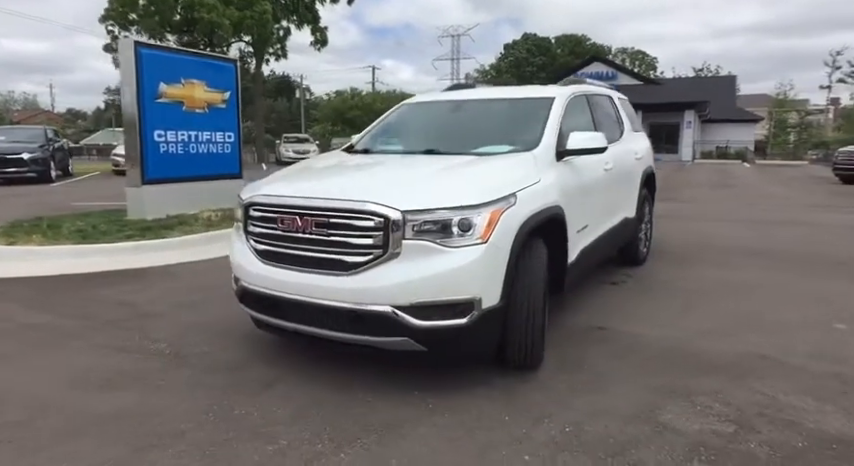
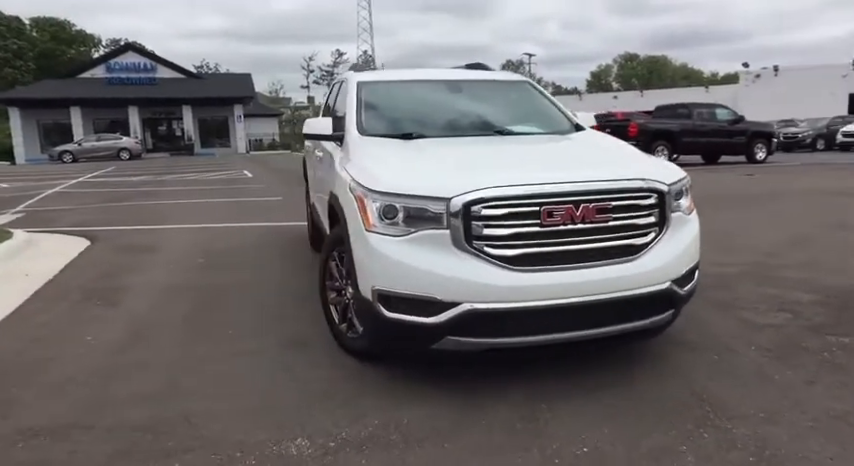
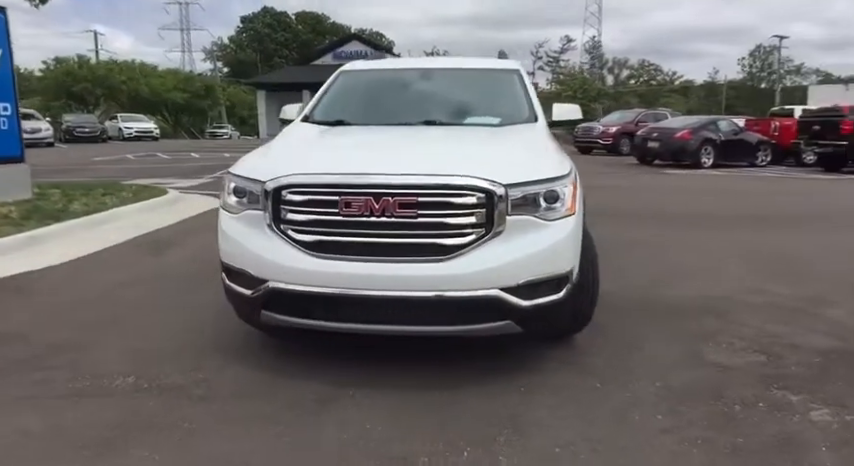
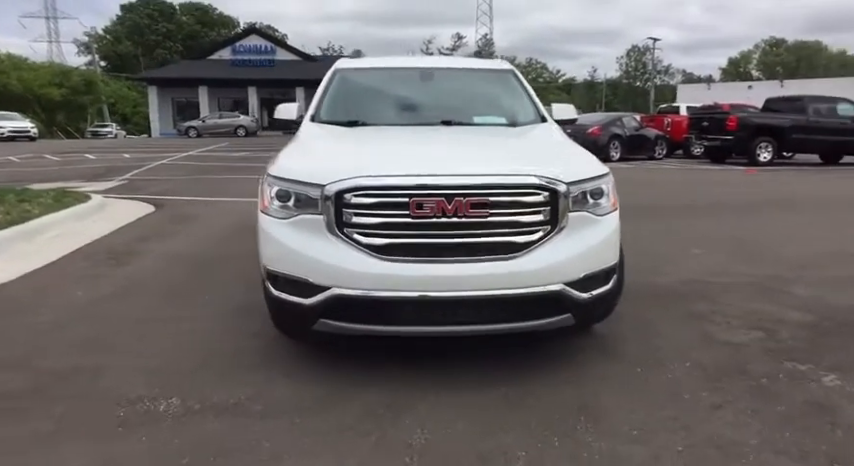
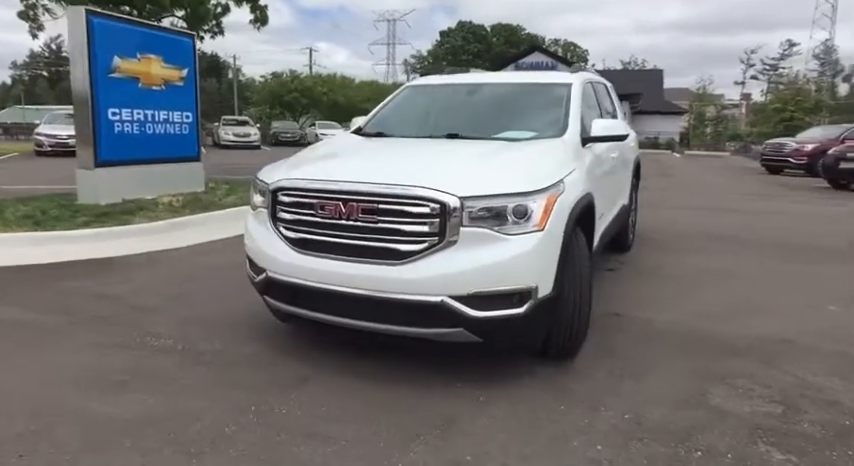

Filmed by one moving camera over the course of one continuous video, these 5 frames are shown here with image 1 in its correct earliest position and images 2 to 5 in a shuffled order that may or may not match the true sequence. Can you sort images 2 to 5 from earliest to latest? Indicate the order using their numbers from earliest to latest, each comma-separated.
5, 3, 4, 2
